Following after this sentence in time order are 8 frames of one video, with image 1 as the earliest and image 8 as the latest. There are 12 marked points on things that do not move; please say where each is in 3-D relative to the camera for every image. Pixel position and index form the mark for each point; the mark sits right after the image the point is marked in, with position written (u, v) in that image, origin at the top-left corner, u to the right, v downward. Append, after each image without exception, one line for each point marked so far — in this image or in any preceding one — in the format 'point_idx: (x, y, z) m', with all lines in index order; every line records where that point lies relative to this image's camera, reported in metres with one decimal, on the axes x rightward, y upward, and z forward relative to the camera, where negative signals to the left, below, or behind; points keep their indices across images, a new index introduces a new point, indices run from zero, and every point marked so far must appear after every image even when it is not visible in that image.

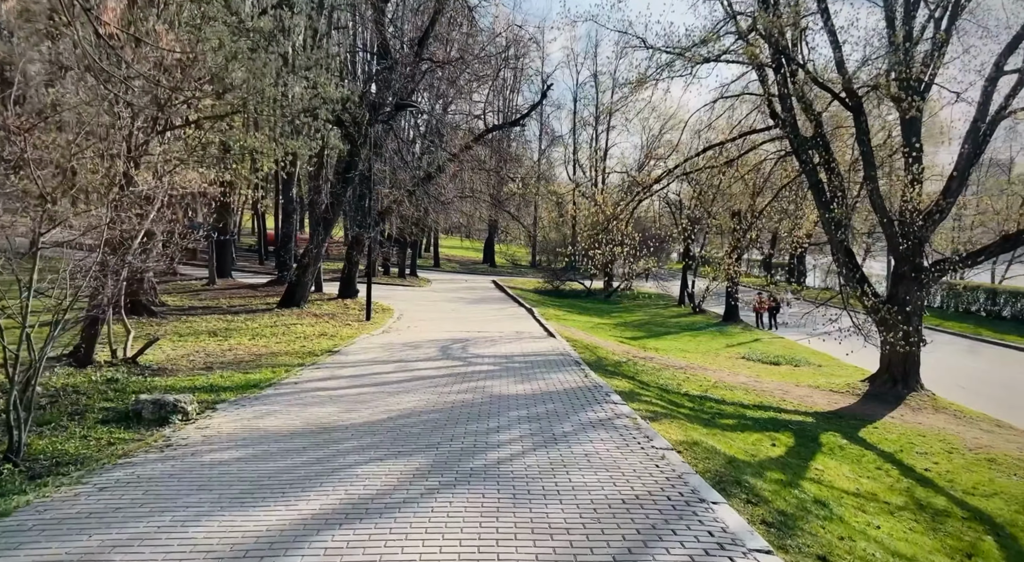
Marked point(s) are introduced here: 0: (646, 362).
0: (+2.8, -1.7, +17.7) m
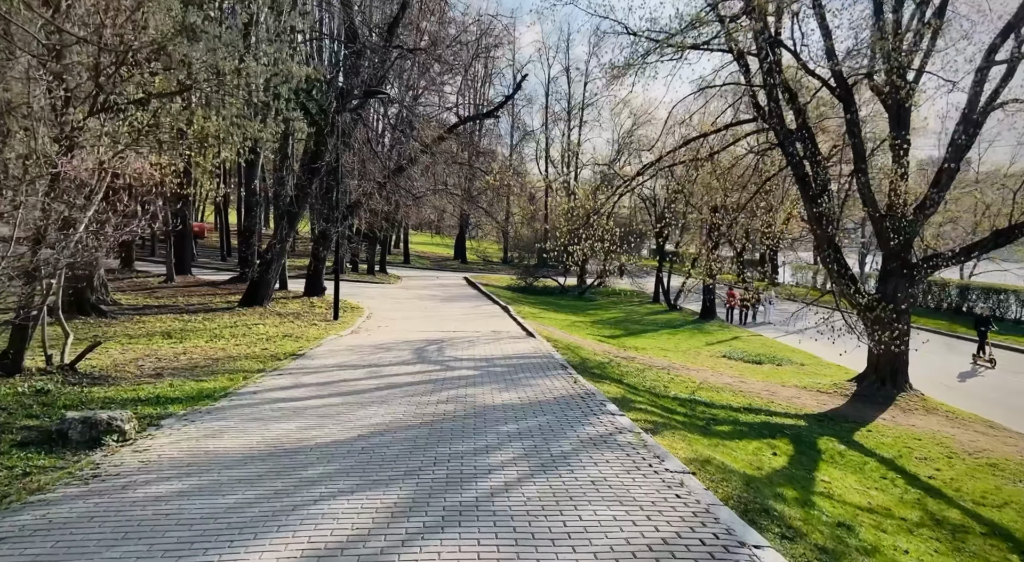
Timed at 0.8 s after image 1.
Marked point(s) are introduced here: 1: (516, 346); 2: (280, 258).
0: (+2.4, -1.6, +17.0) m
1: (+0.1, -1.0, +13.7) m
2: (-5.4, +0.5, +19.6) m
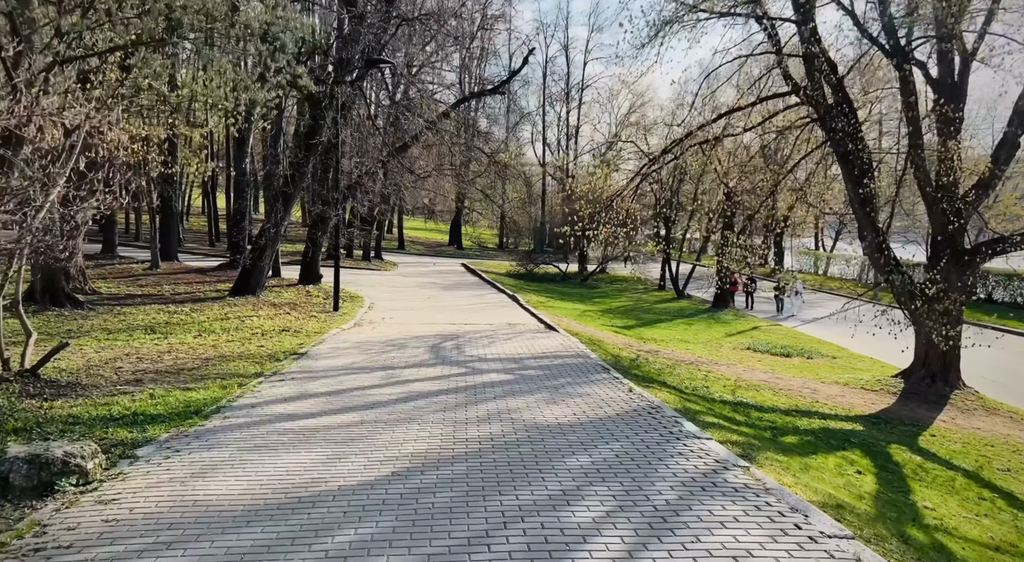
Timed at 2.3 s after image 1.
0: (+2.7, -1.4, +15.6) m
1: (+0.5, -0.9, +12.3) m
2: (-5.1, +0.8, +18.1) m
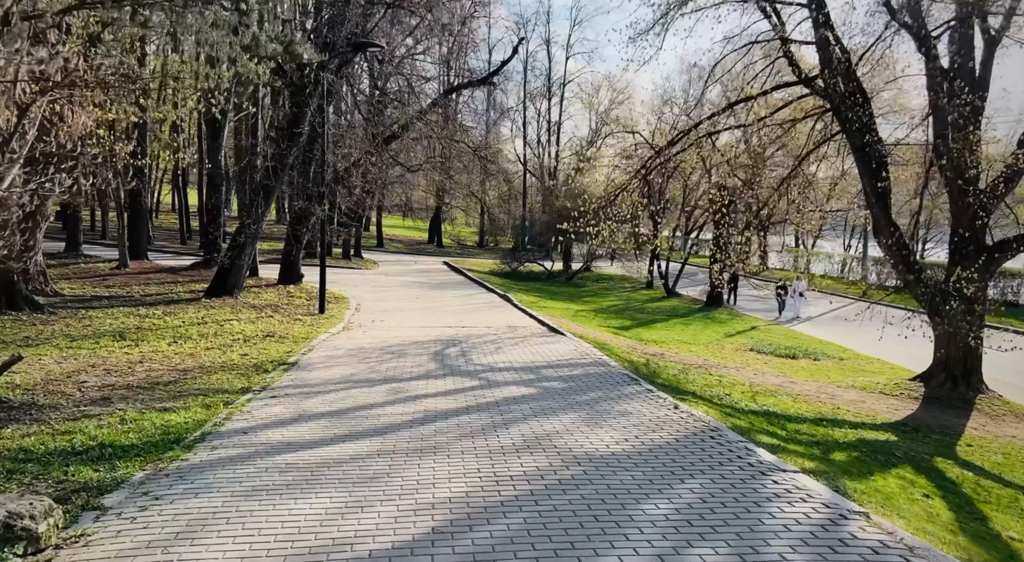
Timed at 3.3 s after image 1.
0: (+2.7, -1.4, +14.7) m
1: (+0.6, -0.9, +11.3) m
2: (-5.2, +0.8, +16.9) m
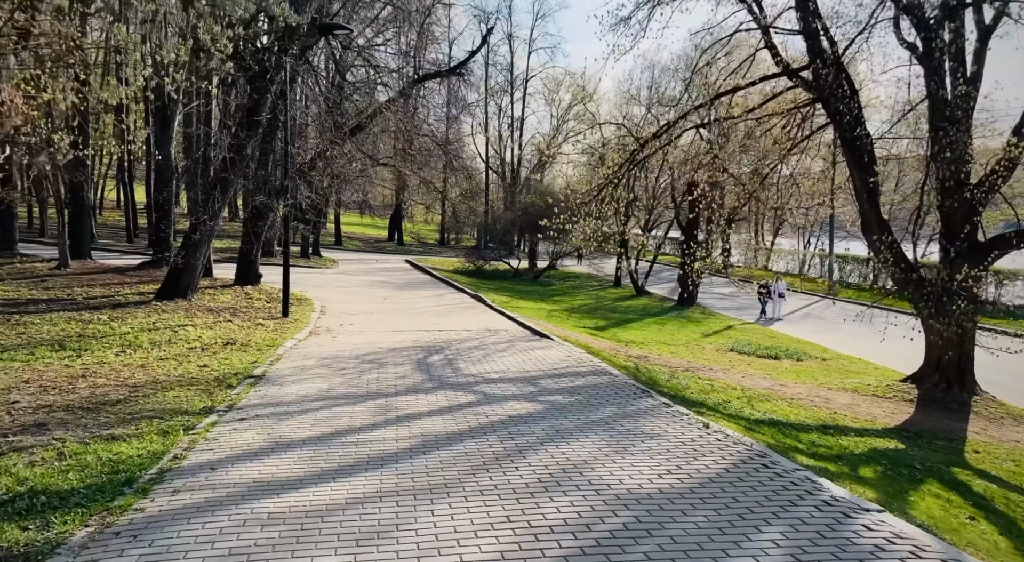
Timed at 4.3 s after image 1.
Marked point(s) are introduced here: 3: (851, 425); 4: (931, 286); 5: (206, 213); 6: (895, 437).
0: (+2.3, -1.4, +13.9) m
1: (+0.4, -0.9, +10.4) m
2: (-5.7, +0.8, +15.7) m
3: (+4.8, -2.1, +12.1) m
4: (+7.0, -0.1, +13.6) m
5: (-5.6, +1.3, +15.2) m
6: (+5.2, -2.1, +11.6) m
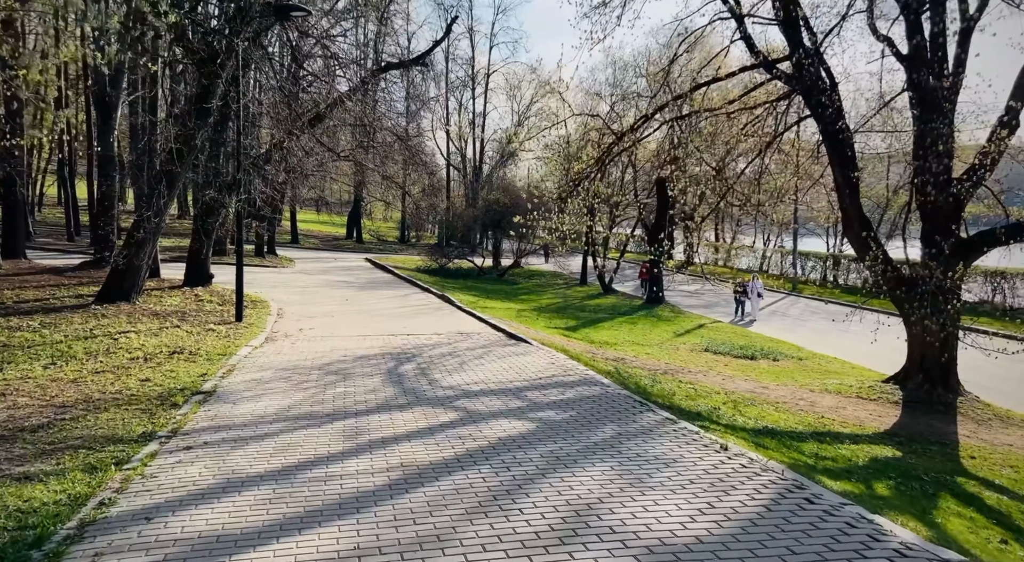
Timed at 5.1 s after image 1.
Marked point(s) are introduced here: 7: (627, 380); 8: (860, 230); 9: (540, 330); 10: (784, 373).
0: (+1.9, -1.4, +13.2) m
1: (+0.1, -0.9, +9.7) m
2: (-6.2, +0.8, +14.6) m
3: (+4.5, -2.0, +11.5) m
4: (+6.5, 0.0, +13.2) m
5: (-6.1, +1.2, +14.1) m
6: (+4.9, -2.1, +11.1) m
7: (+1.4, -1.2, +10.3) m
8: (+6.2, +0.9, +15.0) m
9: (+0.5, -1.0, +16.8) m
10: (+5.3, -1.8, +16.3) m
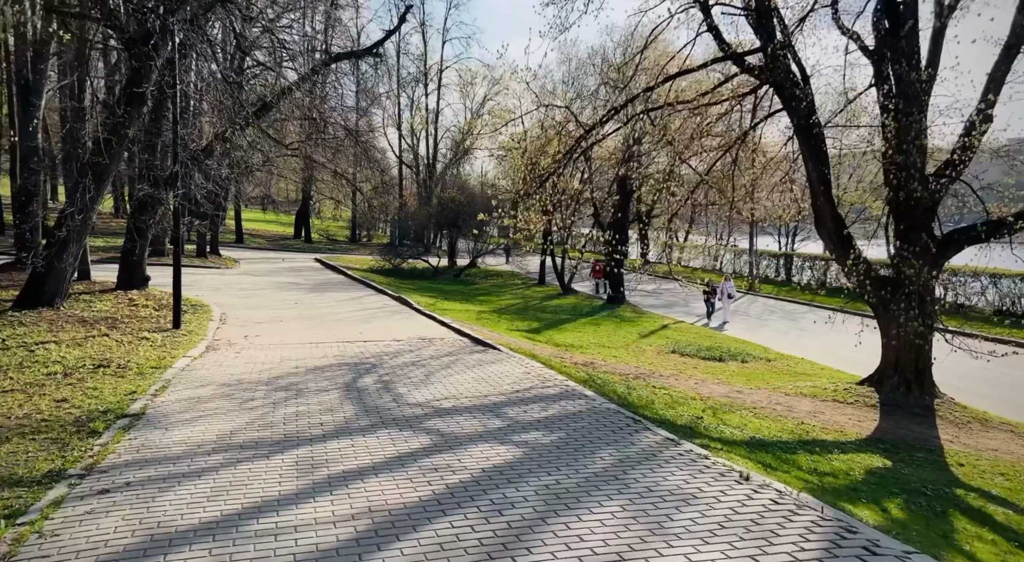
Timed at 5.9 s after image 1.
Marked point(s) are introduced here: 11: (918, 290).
0: (+1.3, -1.4, +12.5) m
1: (-0.2, -0.9, +8.8) m
2: (-6.8, +0.7, +13.4) m
3: (+4.0, -2.0, +10.9) m
4: (+6.0, 0.0, +12.7) m
5: (-6.7, +1.2, +12.9) m
6: (+4.5, -2.1, +10.5) m
7: (+1.0, -1.2, +9.6) m
8: (+5.5, +0.9, +14.5) m
9: (-0.2, -1.0, +16.0) m
10: (+4.6, -1.8, +15.8) m
11: (+5.9, -0.1, +12.6) m
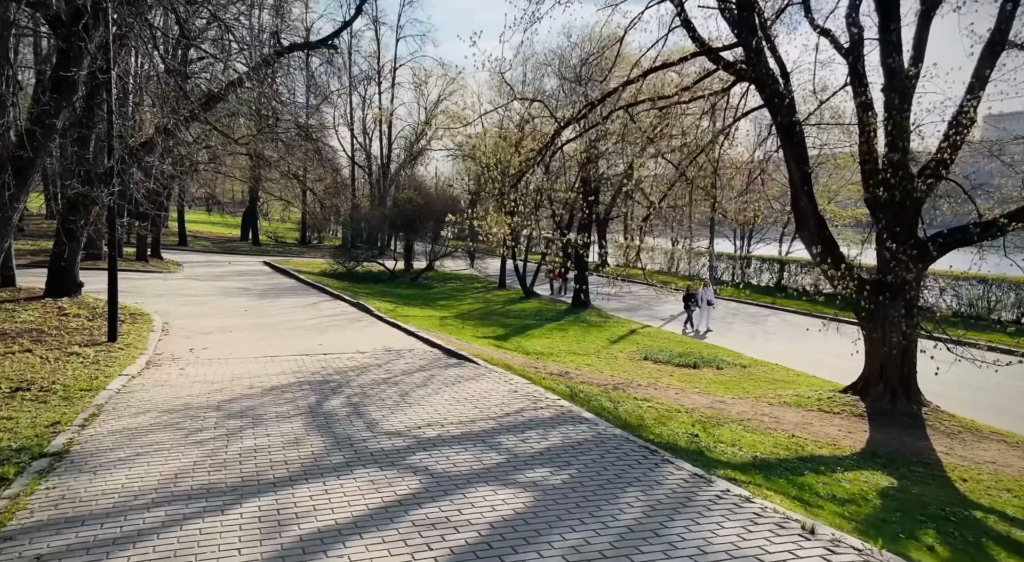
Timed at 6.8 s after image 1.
0: (+0.9, -1.5, +11.7) m
1: (-0.4, -1.0, +7.9) m
2: (-7.3, +0.6, +12.1) m
3: (+3.7, -2.1, +10.3) m
4: (+5.6, -0.1, +12.2) m
5: (-7.1, +1.1, +11.7) m
6: (+4.2, -2.2, +9.9) m
7: (+0.8, -1.3, +8.7) m
8: (+5.0, +0.8, +13.9) m
9: (-0.8, -1.1, +15.1) m
10: (+4.0, -1.8, +15.2) m
11: (+5.5, -0.2, +12.1) m
